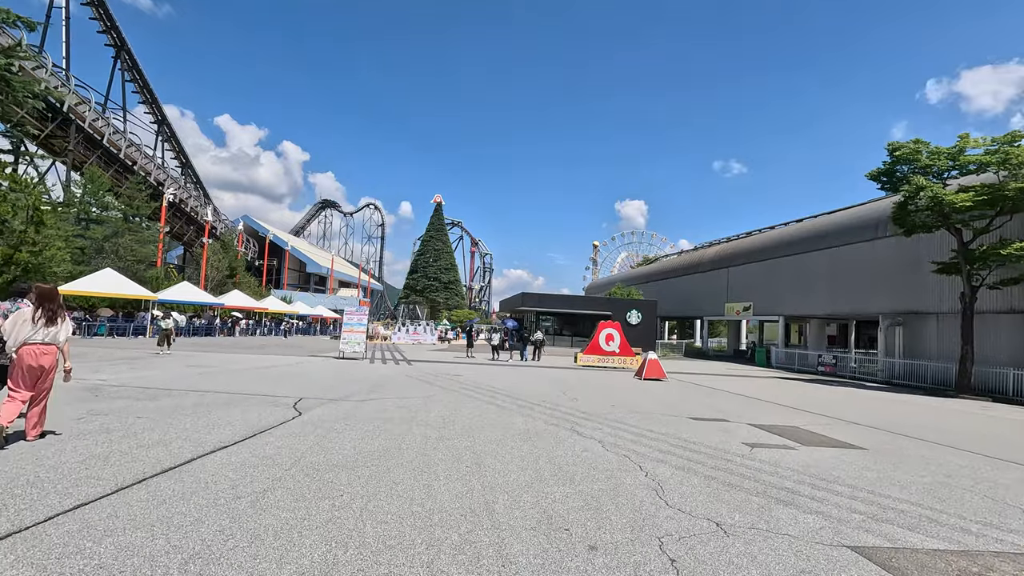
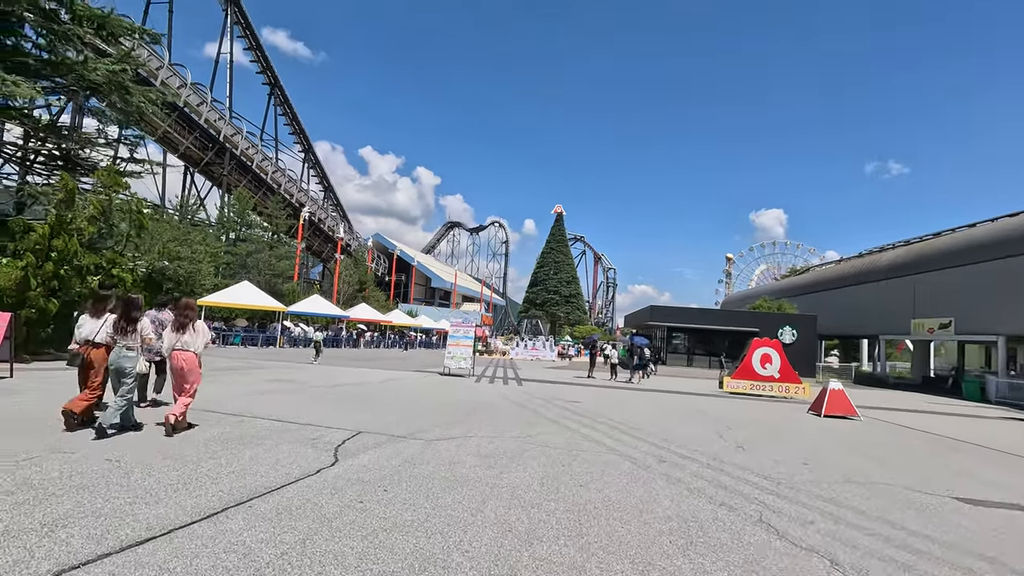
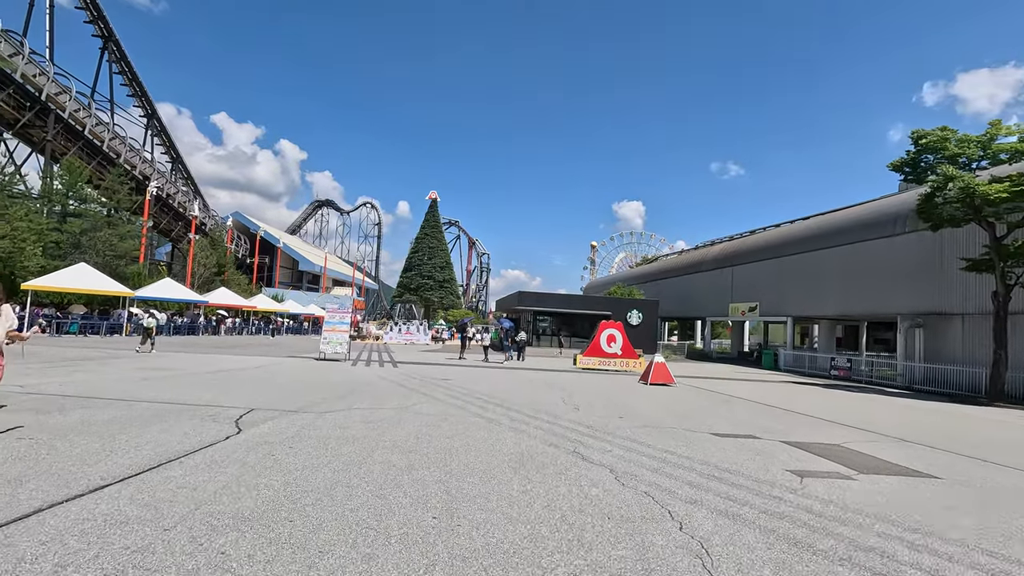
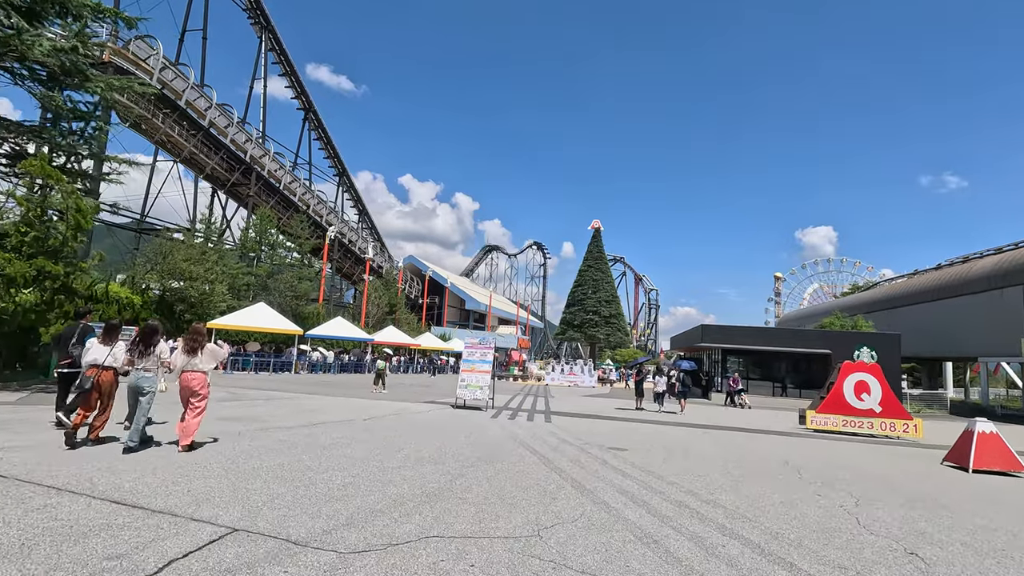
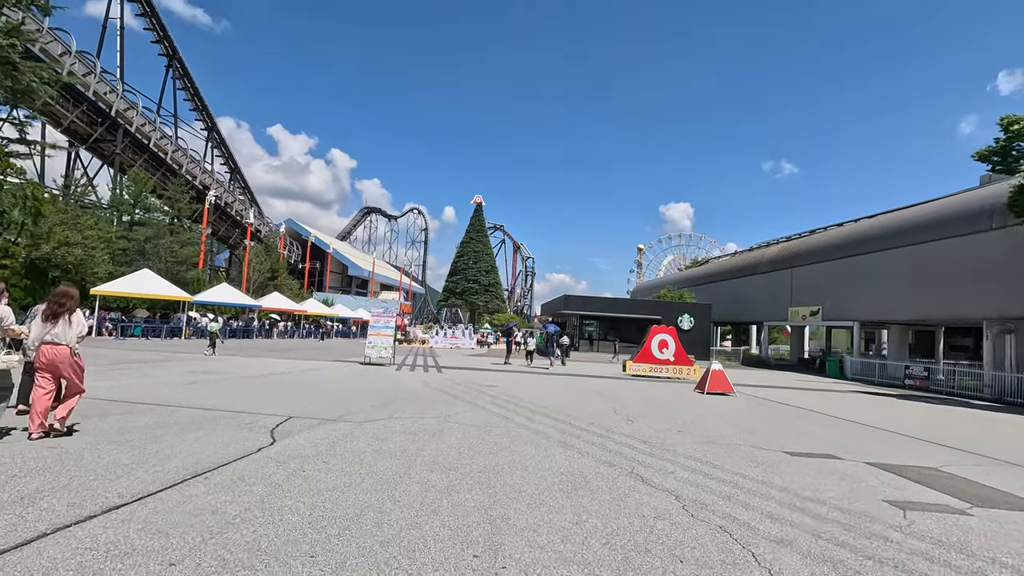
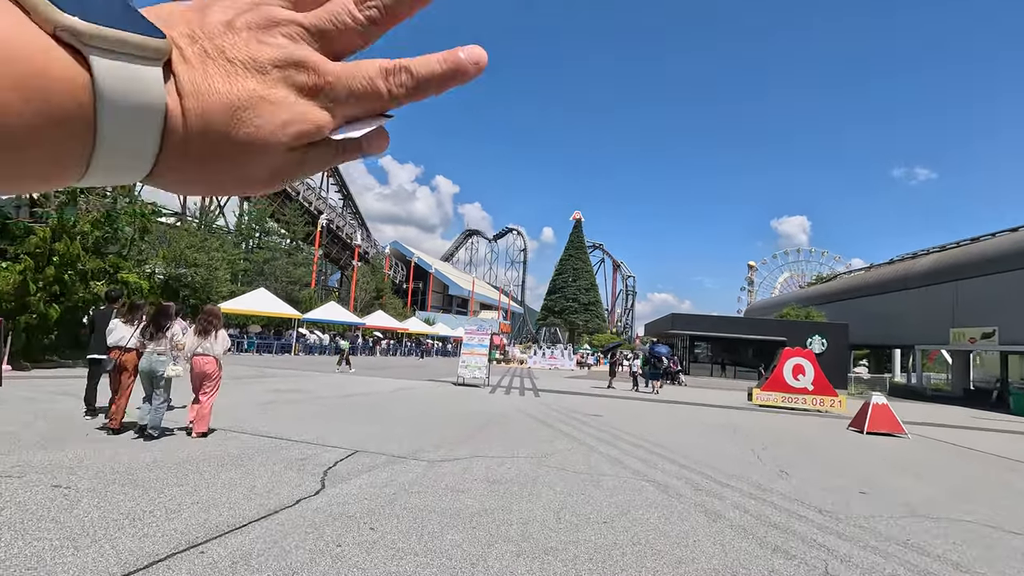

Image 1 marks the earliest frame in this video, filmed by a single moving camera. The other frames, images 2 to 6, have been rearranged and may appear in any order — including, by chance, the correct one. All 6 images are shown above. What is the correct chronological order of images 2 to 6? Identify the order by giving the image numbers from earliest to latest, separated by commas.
3, 5, 2, 6, 4
